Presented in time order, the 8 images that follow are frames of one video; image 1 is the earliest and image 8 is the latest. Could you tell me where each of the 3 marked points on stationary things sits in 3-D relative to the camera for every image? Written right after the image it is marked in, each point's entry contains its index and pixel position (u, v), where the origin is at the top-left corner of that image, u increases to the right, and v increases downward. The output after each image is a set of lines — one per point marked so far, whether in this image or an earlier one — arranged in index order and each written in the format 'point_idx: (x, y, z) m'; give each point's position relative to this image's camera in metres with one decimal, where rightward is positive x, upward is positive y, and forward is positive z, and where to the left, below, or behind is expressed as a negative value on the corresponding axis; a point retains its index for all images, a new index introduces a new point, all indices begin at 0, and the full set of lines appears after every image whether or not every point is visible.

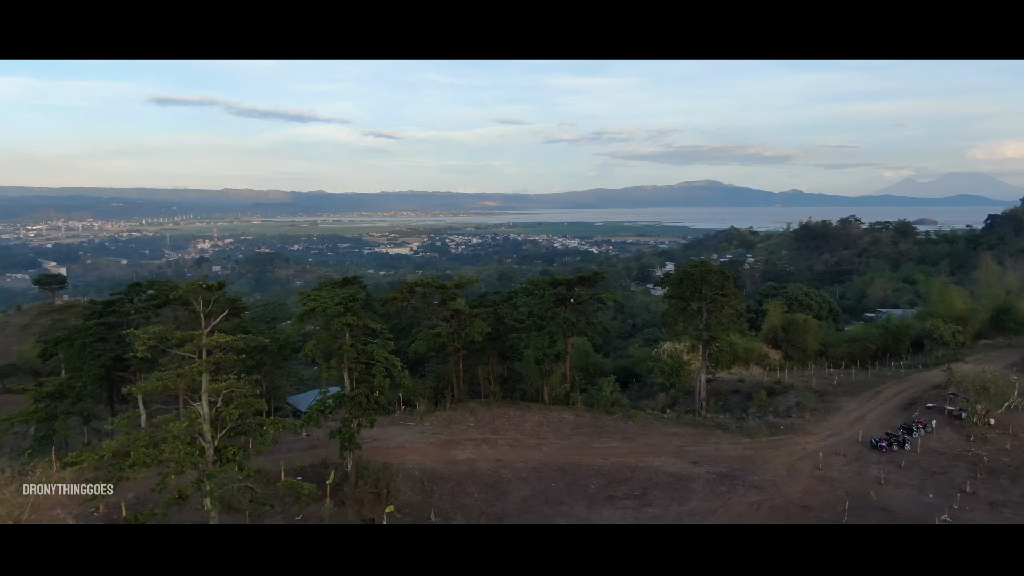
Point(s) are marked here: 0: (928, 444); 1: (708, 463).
0: (+11.6, -4.3, +14.5) m
1: (+4.9, -4.4, +13.0) m
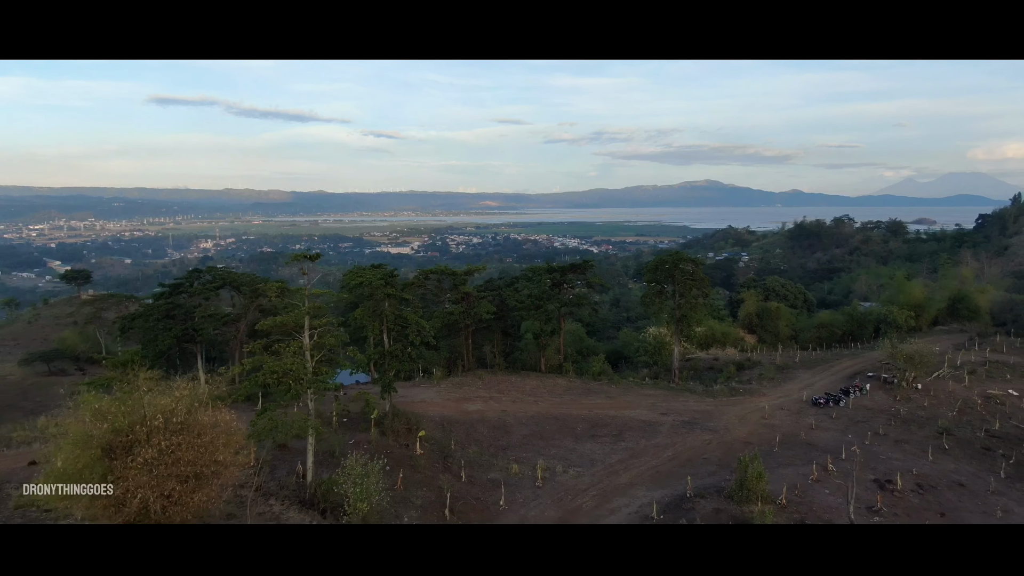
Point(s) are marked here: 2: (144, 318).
0: (+11.6, -3.8, +17.5) m
1: (+4.9, -3.8, +16.0) m
2: (-13.3, -1.0, +19.5) m
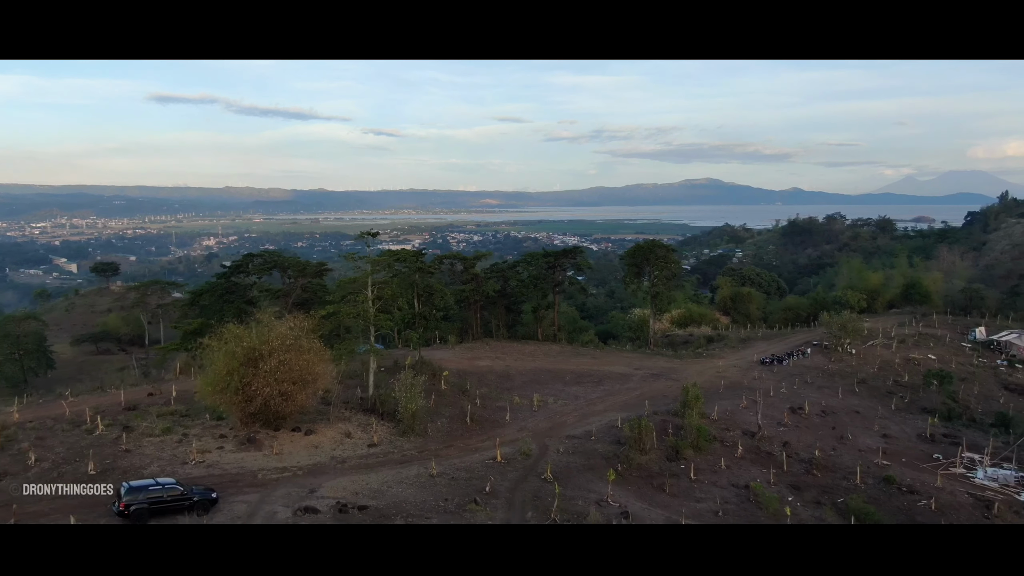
0: (+11.7, -3.0, +21.2) m
1: (+5.0, -3.0, +19.7) m
2: (-13.2, -0.2, +23.3) m
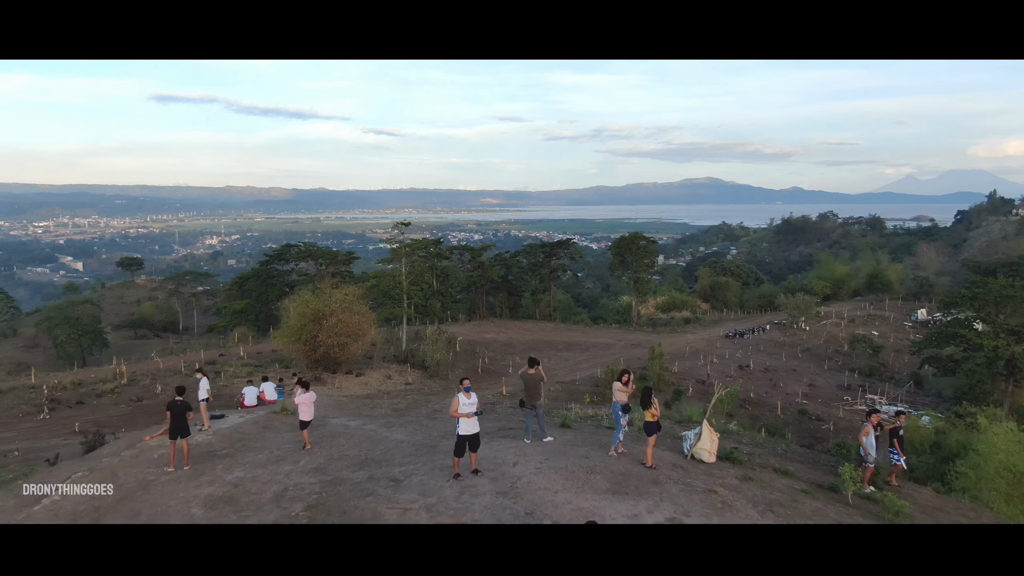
0: (+11.8, -2.2, +24.9) m
1: (+5.1, -2.3, +23.4) m
2: (-13.1, +0.5, +26.9) m
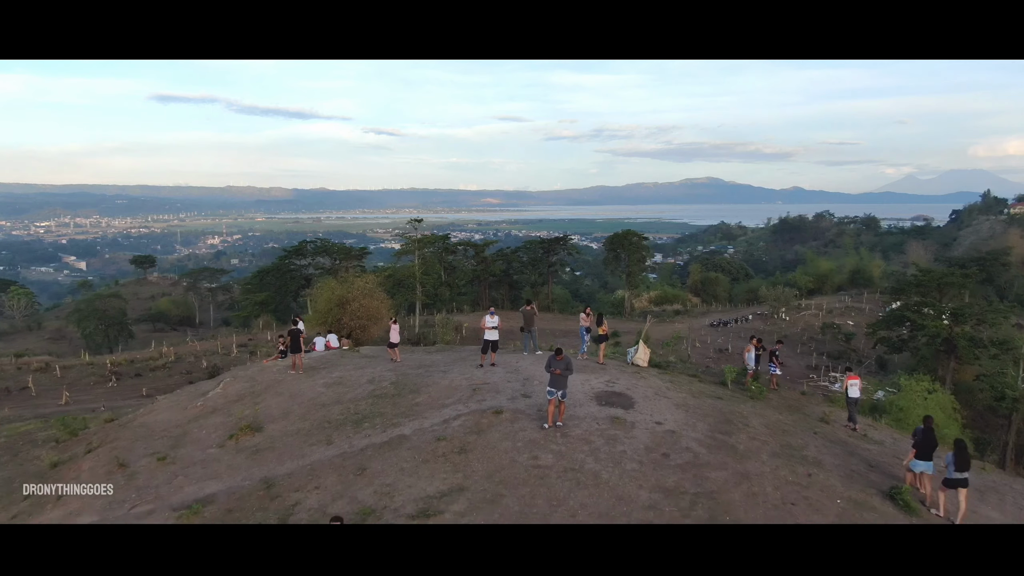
0: (+11.8, -1.9, +26.9) m
1: (+5.1, -2.0, +25.4) m
2: (-13.1, +0.9, +29.0) m
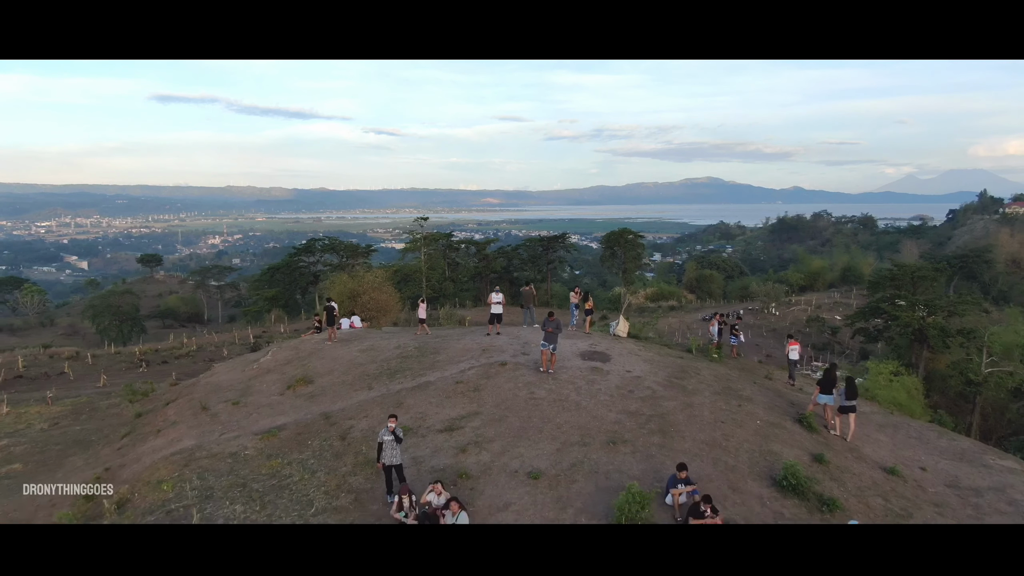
0: (+11.8, -1.7, +28.0) m
1: (+5.2, -1.7, +26.5) m
2: (-13.1, +1.1, +30.1) m
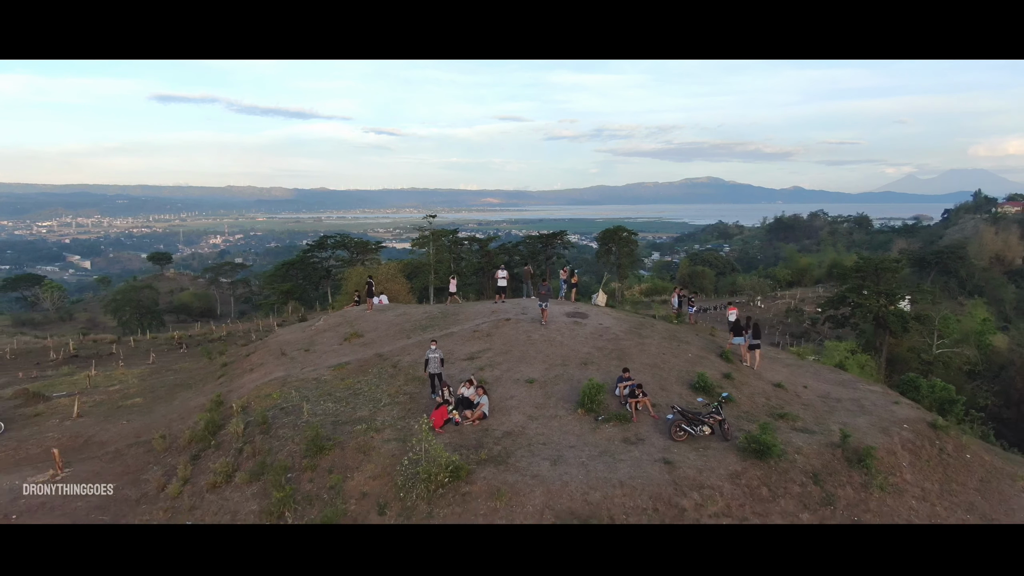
0: (+11.9, -1.3, +29.8) m
1: (+5.2, -1.4, +28.4) m
2: (-13.0, +1.5, +31.9) m
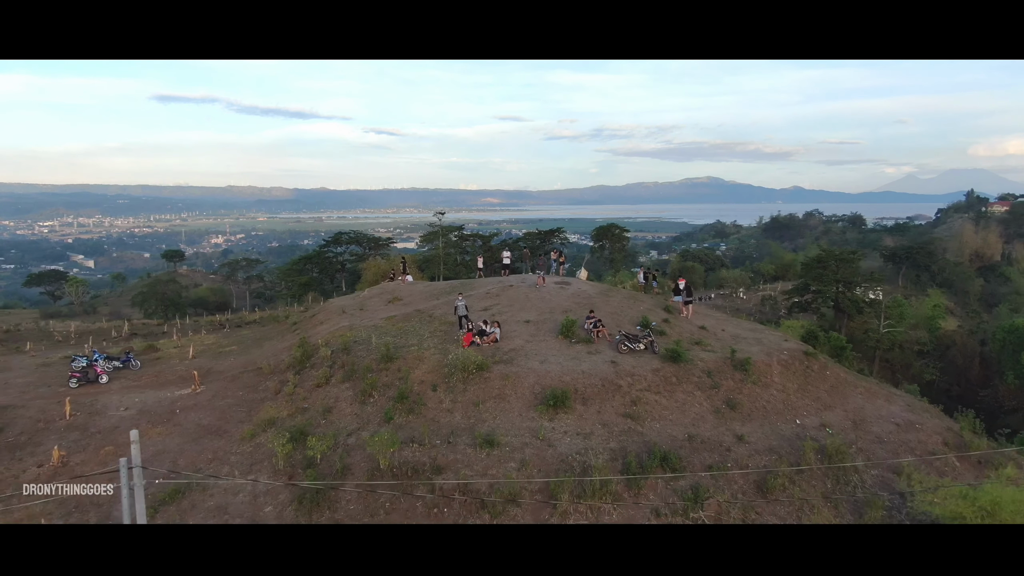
0: (+11.9, -0.8, +32.4) m
1: (+5.3, -0.9, +30.9) m
2: (-13.0, +2.0, +34.4) m
